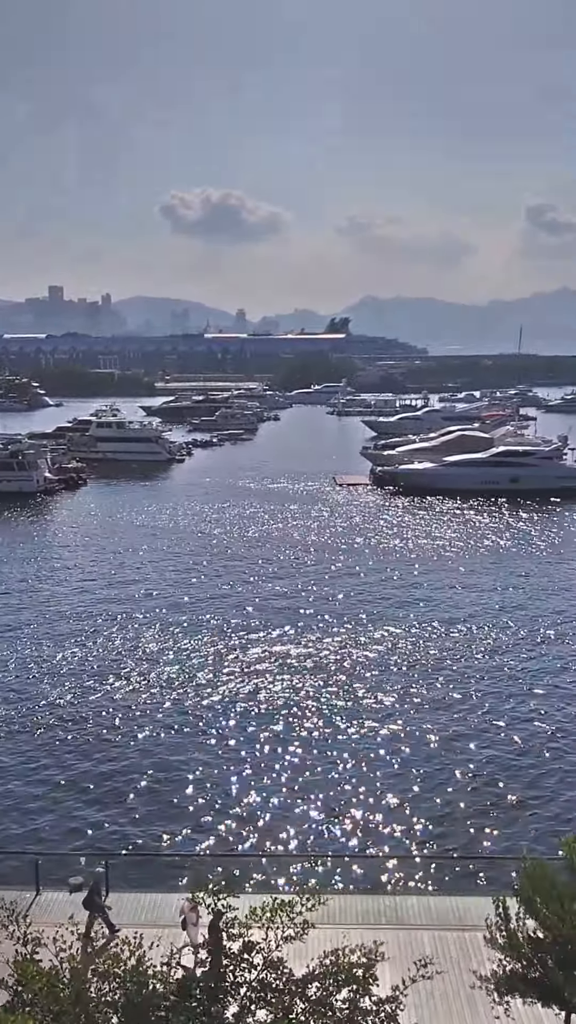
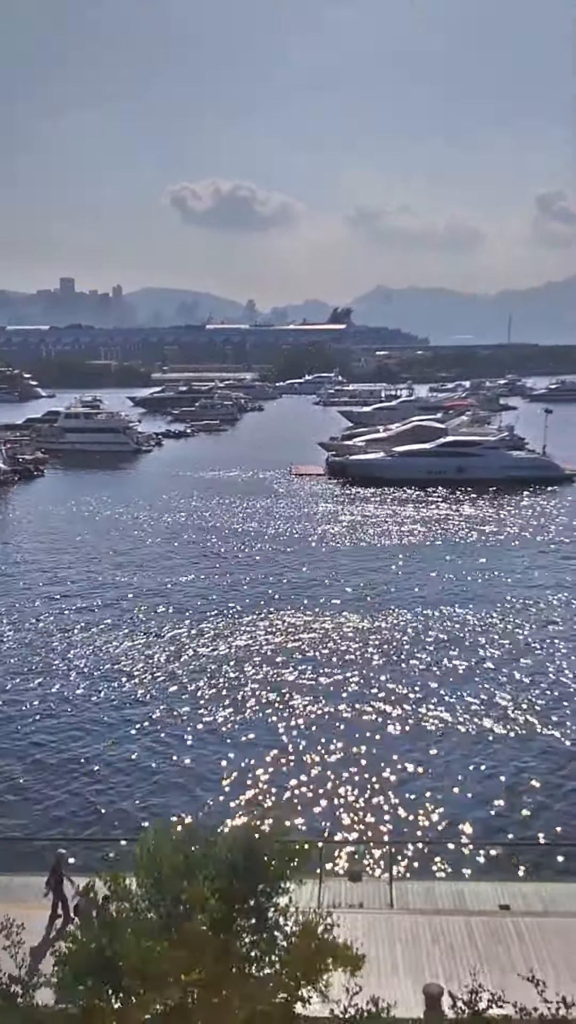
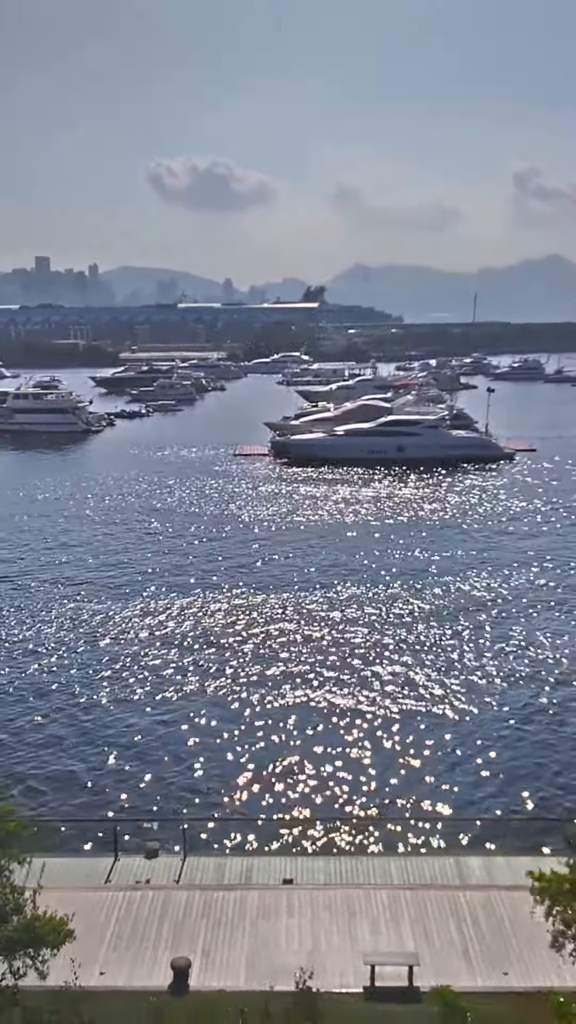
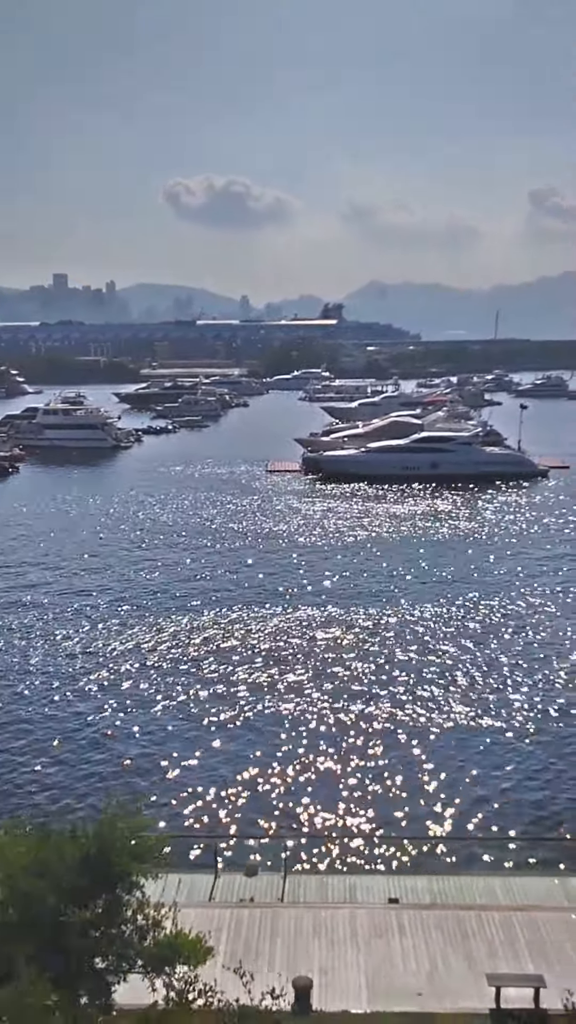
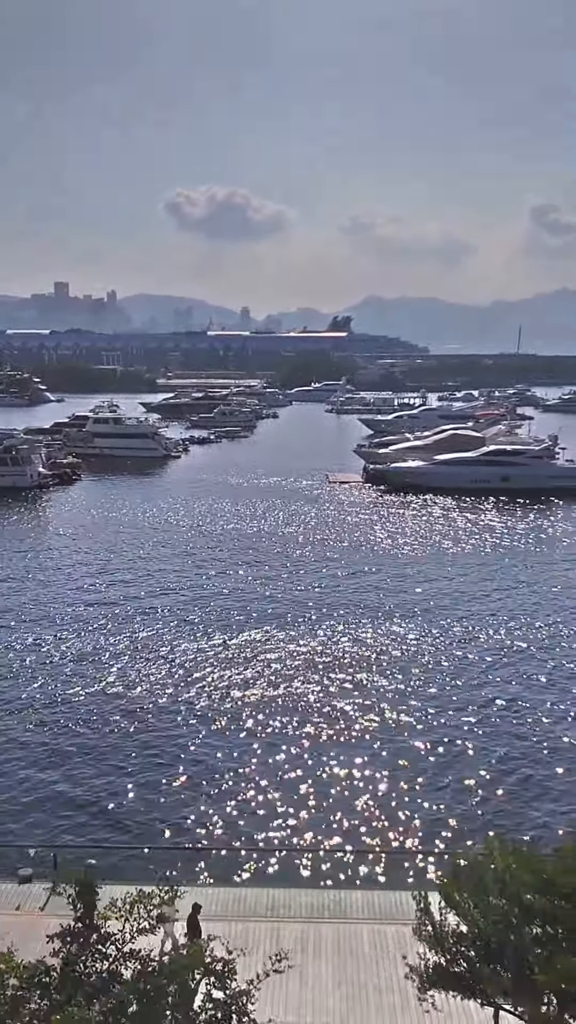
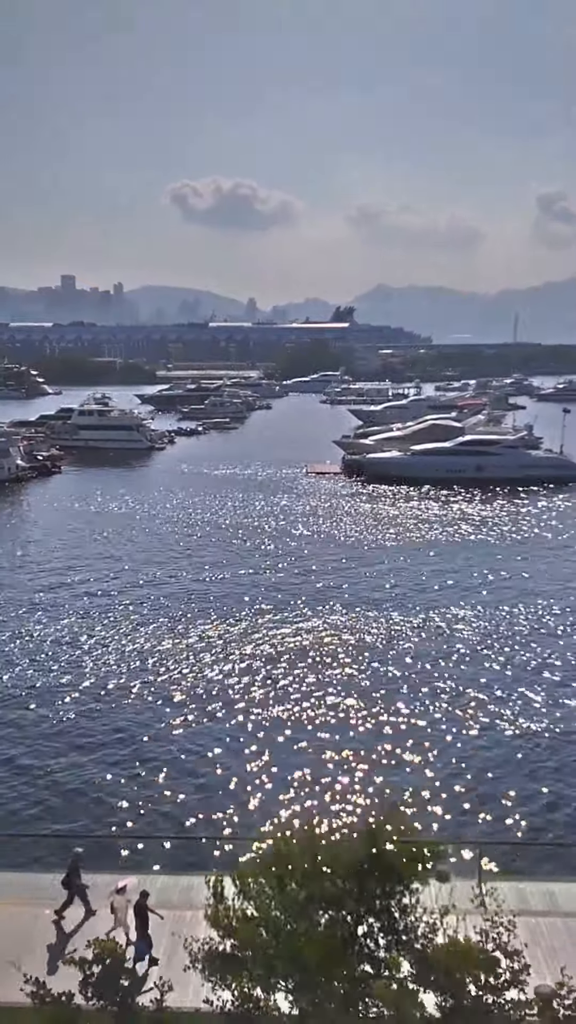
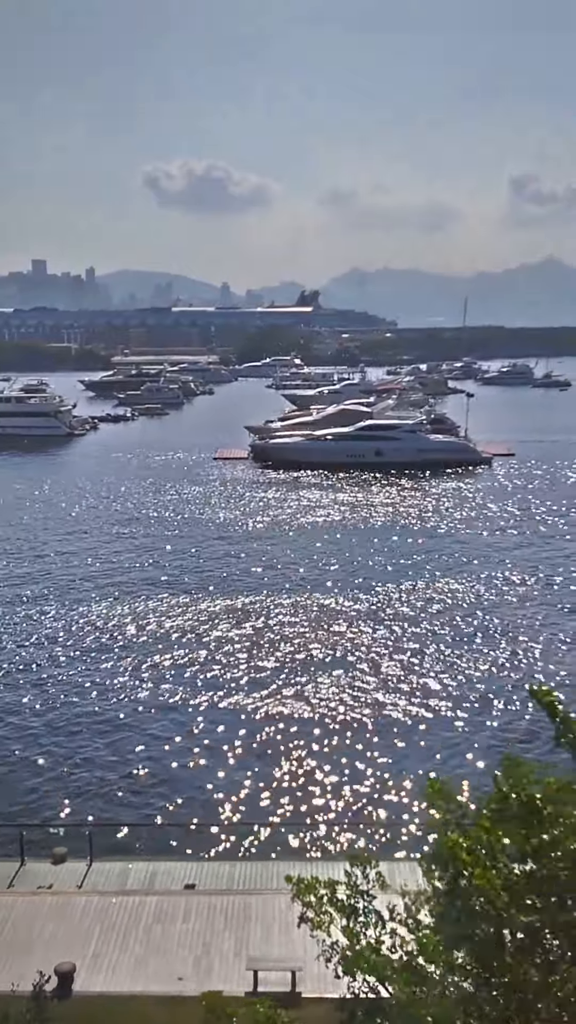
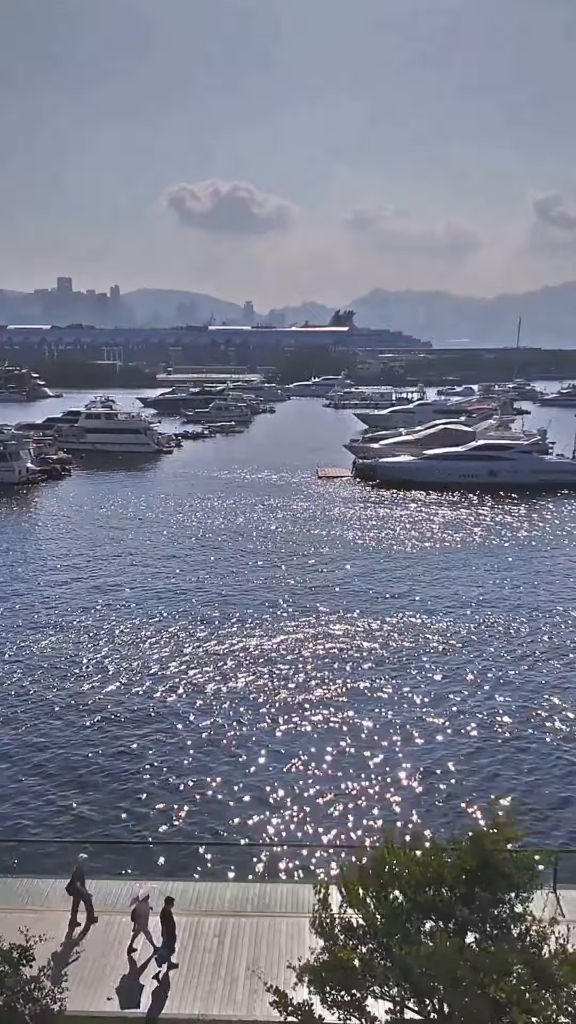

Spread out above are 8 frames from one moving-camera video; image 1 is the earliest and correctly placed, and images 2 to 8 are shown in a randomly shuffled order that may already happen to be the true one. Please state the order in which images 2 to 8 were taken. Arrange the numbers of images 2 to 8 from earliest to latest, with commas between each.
5, 8, 6, 2, 4, 3, 7
